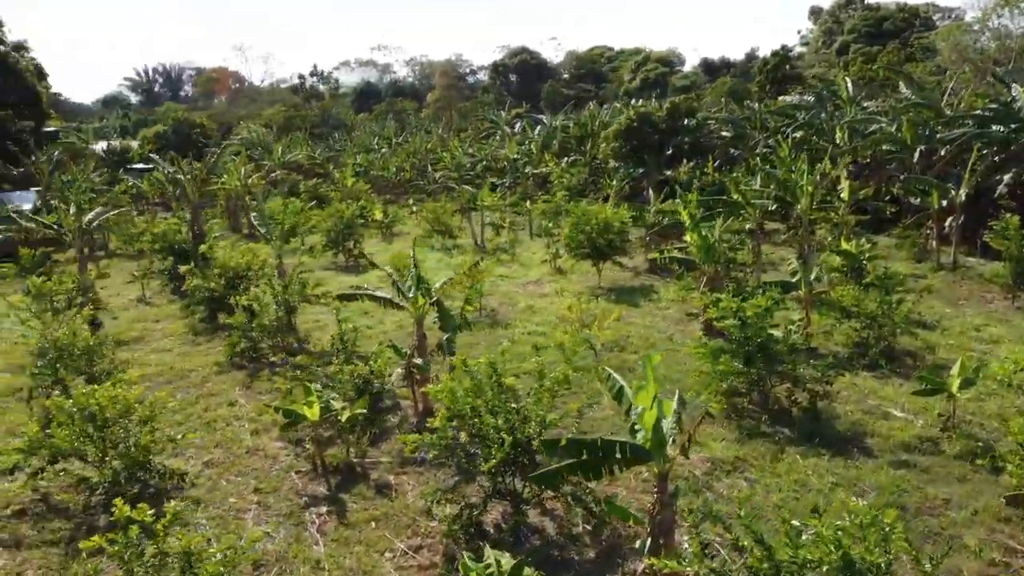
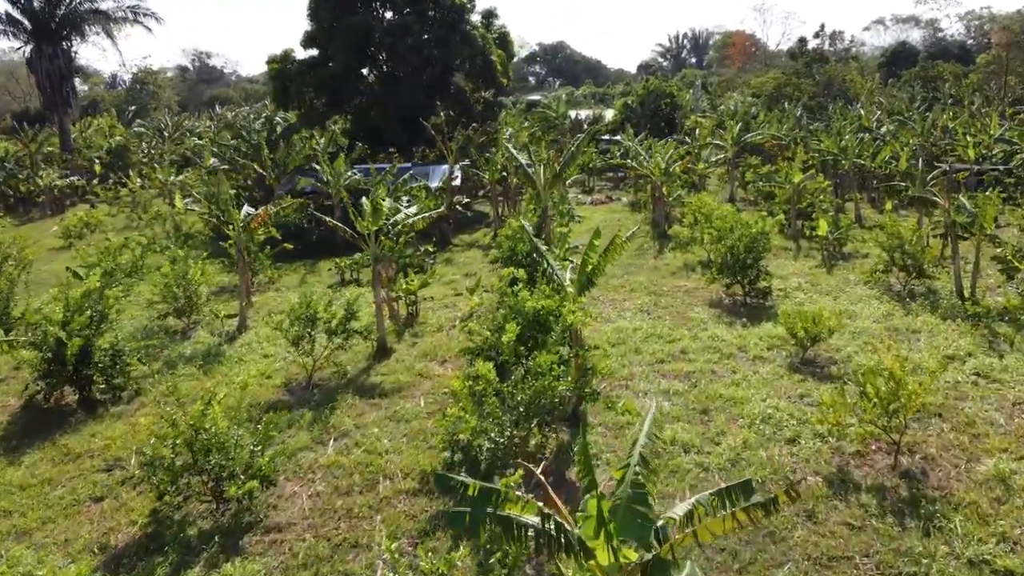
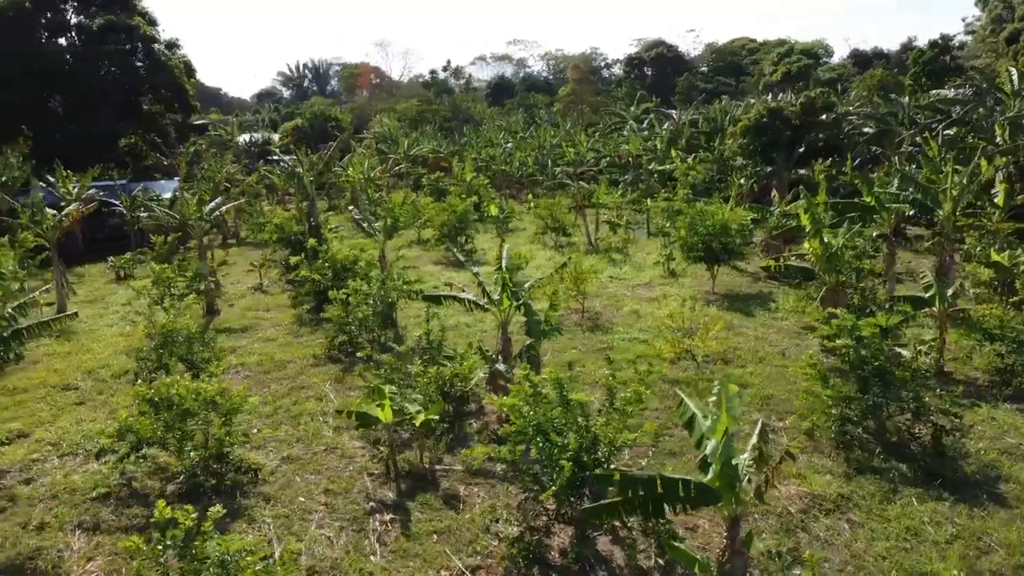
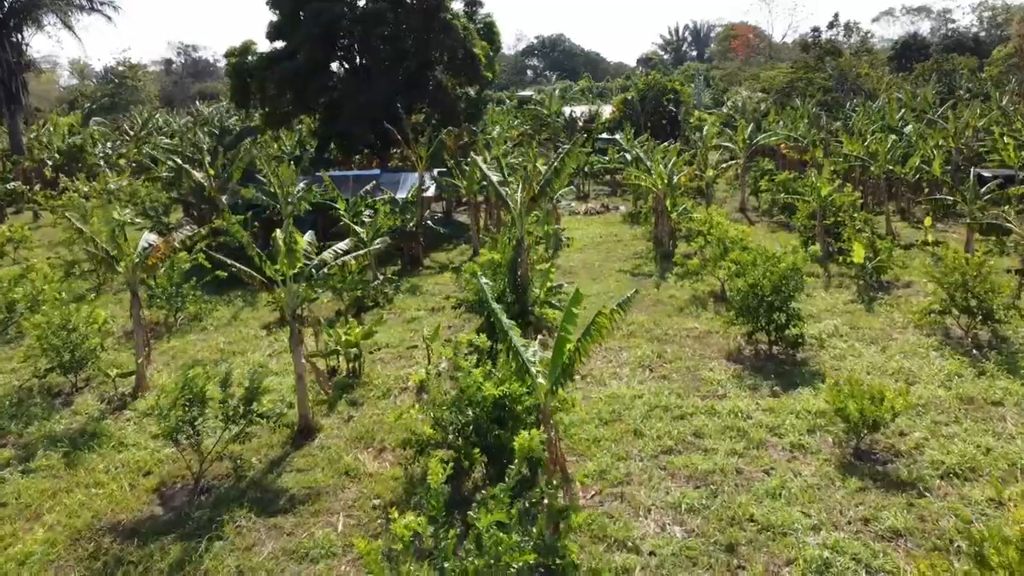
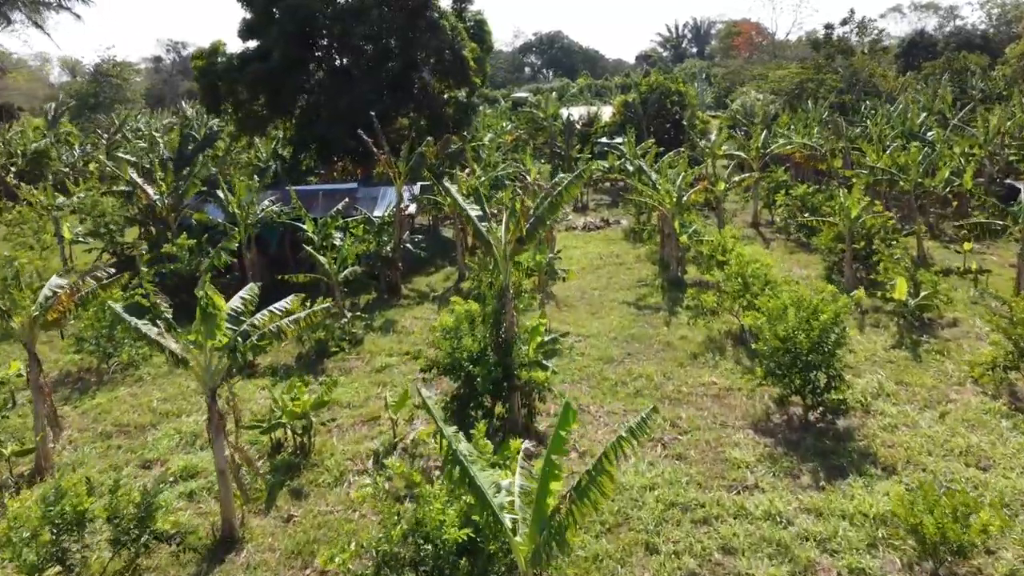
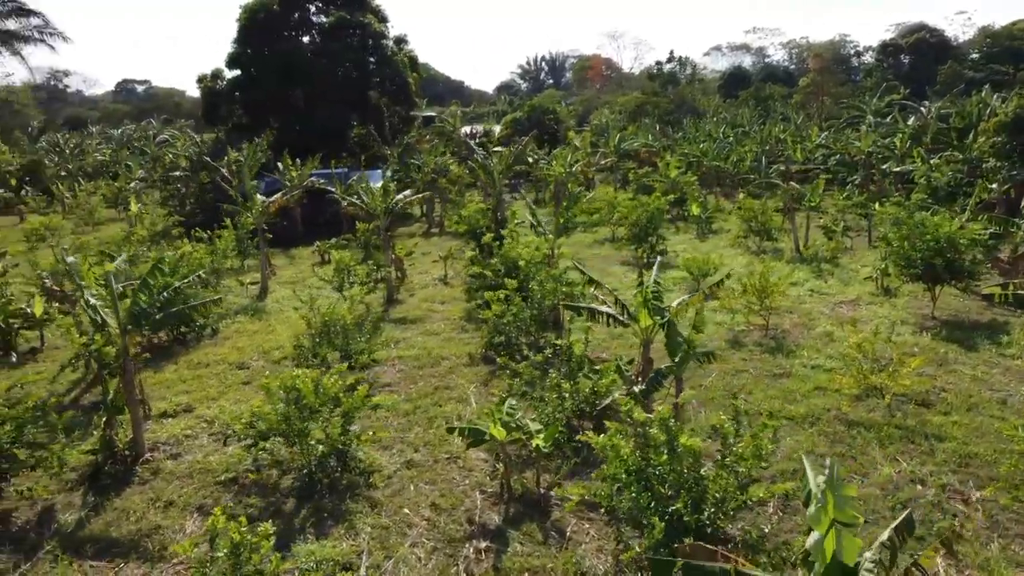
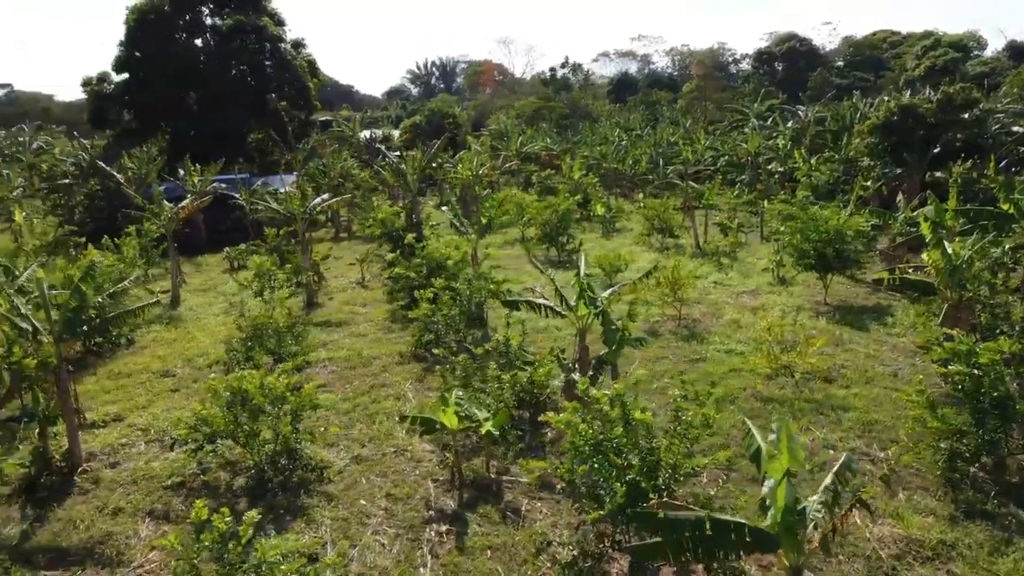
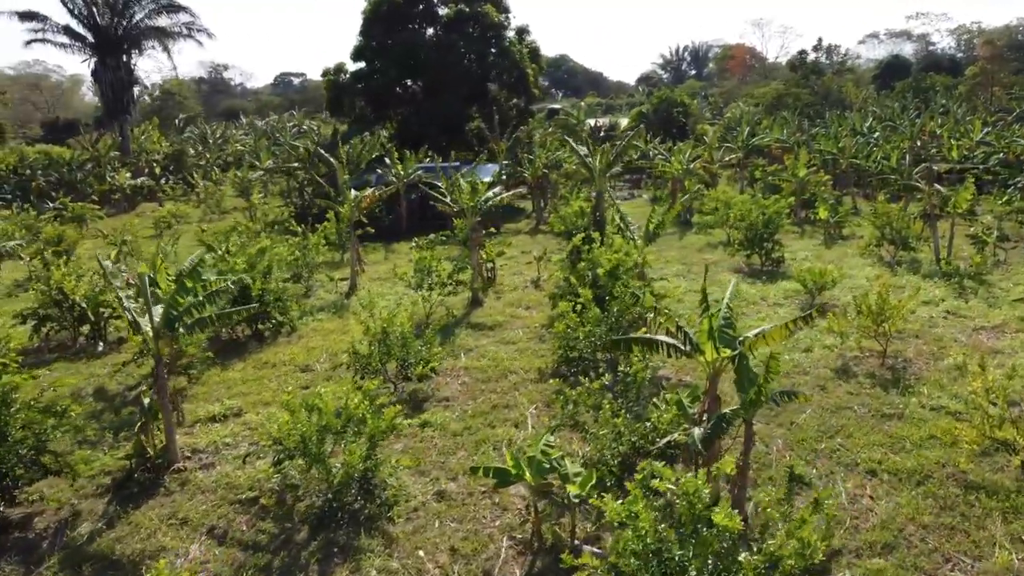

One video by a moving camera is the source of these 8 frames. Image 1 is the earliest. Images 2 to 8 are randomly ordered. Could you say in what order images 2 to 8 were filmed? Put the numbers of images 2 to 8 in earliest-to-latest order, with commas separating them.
3, 7, 6, 8, 2, 4, 5
